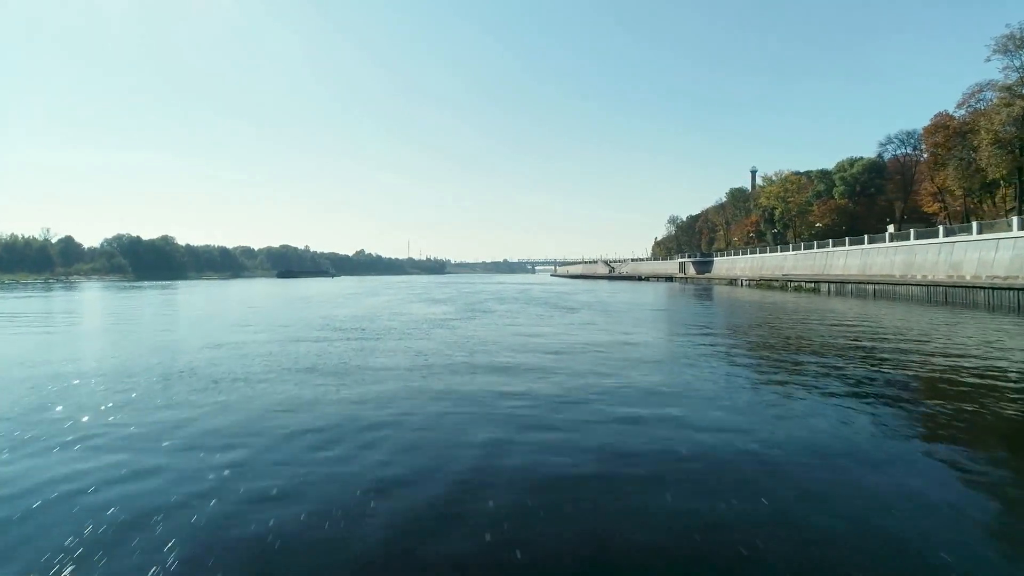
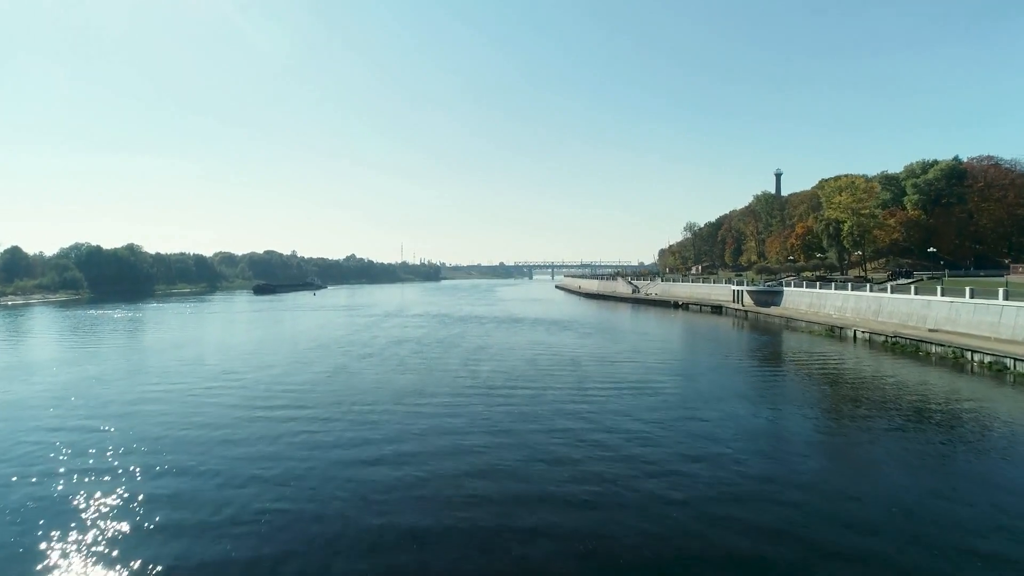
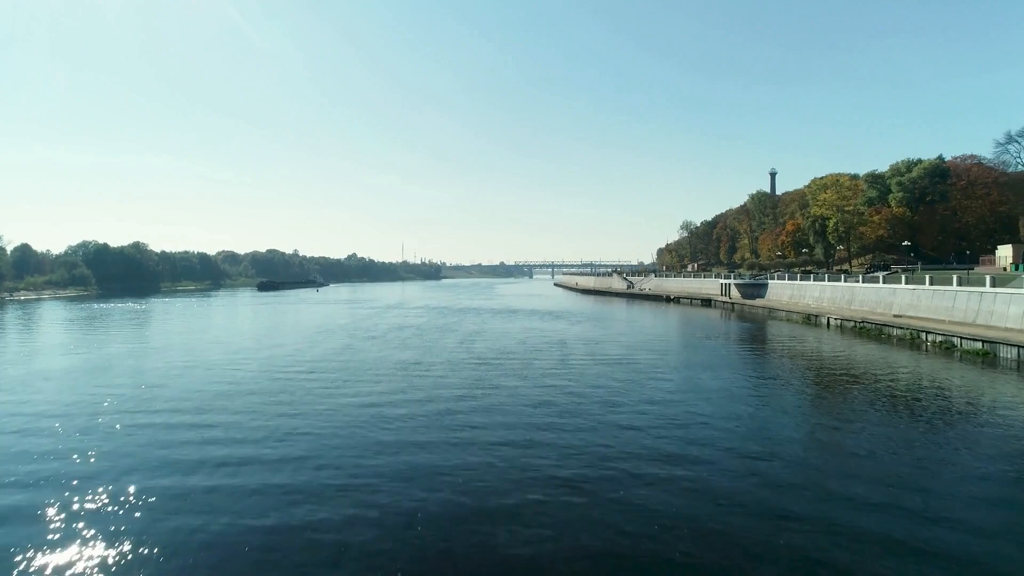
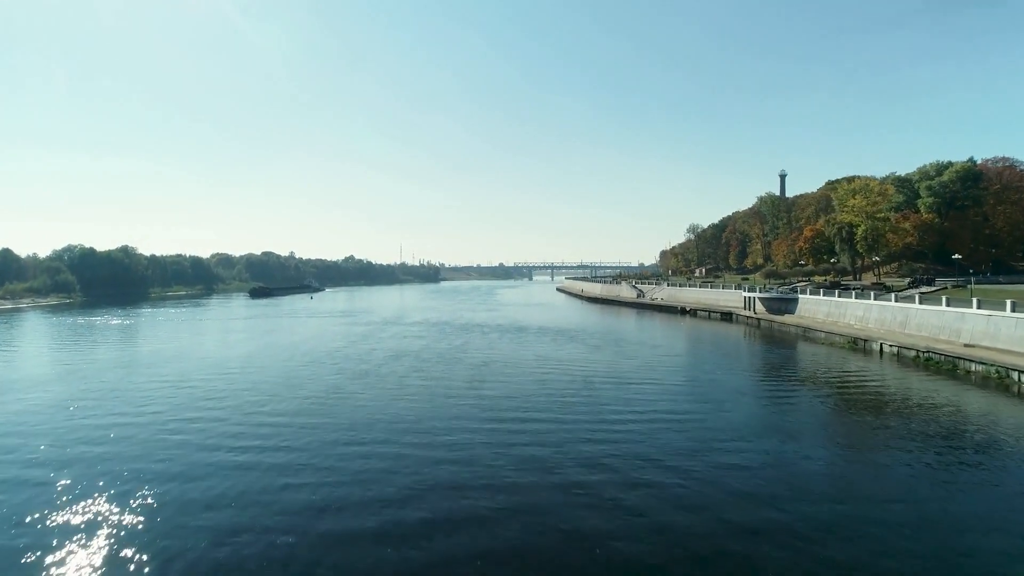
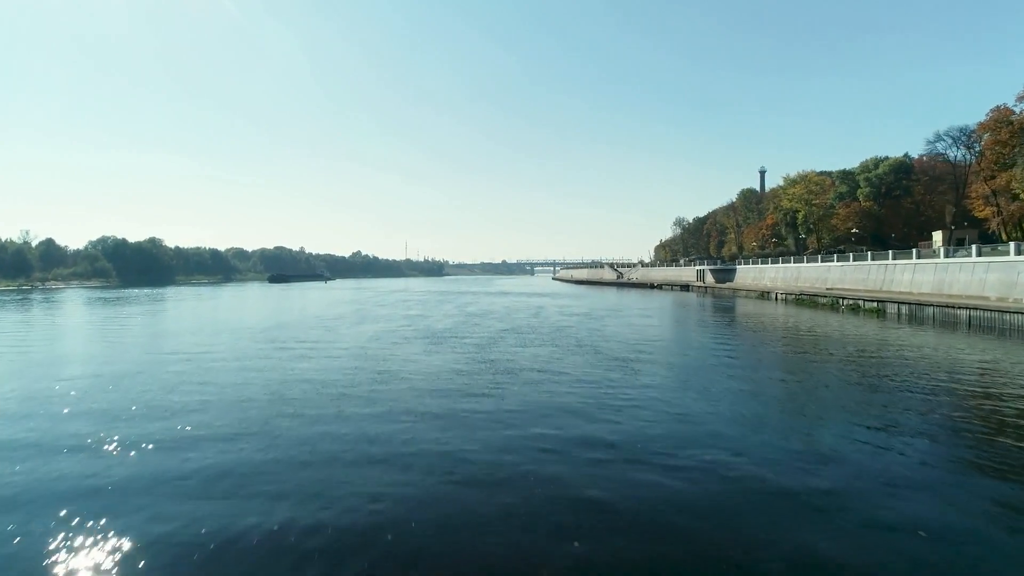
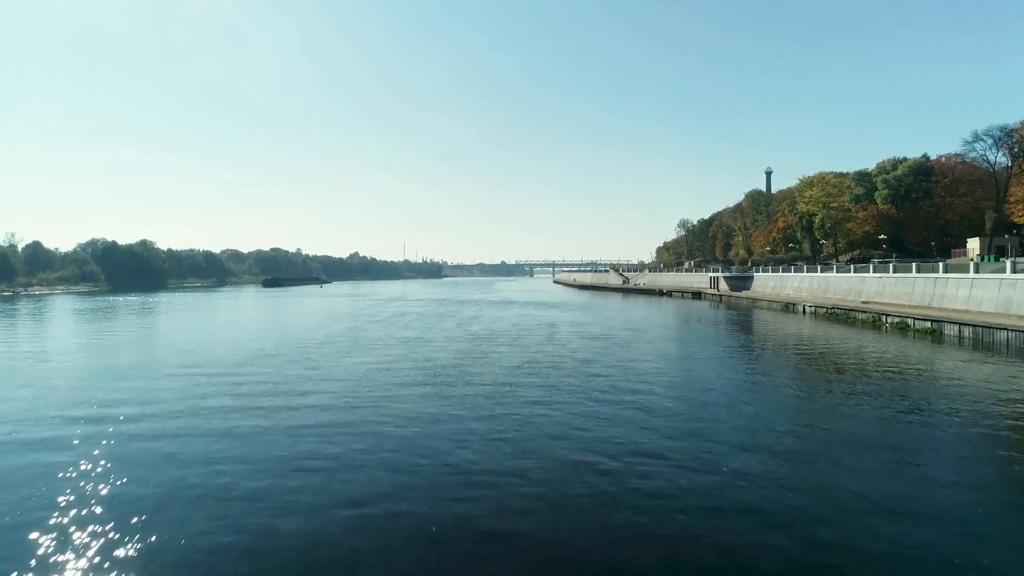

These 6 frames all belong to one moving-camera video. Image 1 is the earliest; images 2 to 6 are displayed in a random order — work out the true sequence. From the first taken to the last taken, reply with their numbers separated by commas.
5, 6, 3, 2, 4
